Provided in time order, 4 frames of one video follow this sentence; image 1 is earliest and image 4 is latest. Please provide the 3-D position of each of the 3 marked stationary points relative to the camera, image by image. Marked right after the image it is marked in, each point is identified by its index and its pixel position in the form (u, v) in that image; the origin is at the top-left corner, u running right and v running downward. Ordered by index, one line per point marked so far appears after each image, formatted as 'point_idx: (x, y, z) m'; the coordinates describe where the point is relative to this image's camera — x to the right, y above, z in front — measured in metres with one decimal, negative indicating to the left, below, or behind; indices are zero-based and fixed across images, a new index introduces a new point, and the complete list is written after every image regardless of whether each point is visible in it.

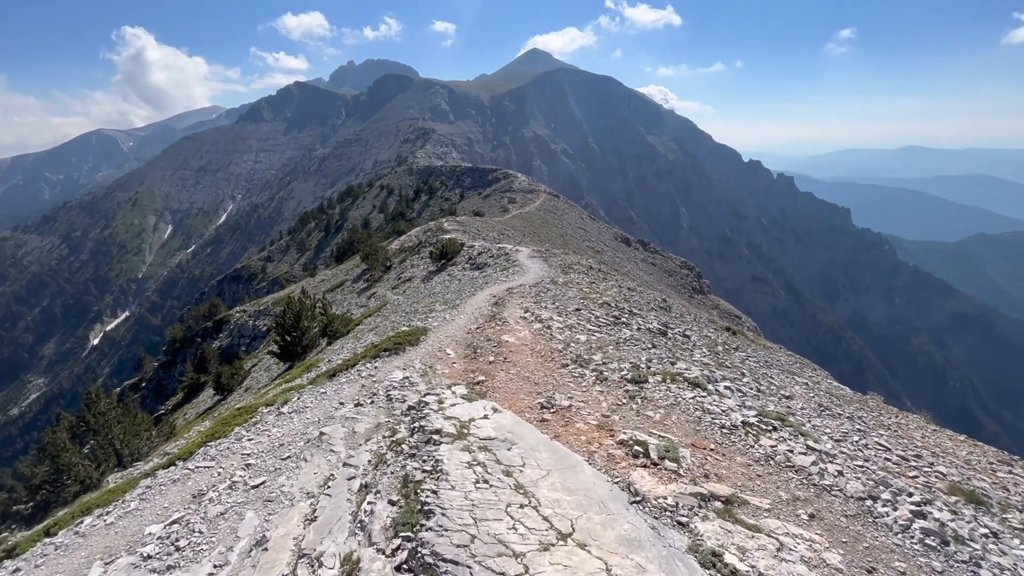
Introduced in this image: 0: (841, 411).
0: (+11.6, -4.3, +18.1) m
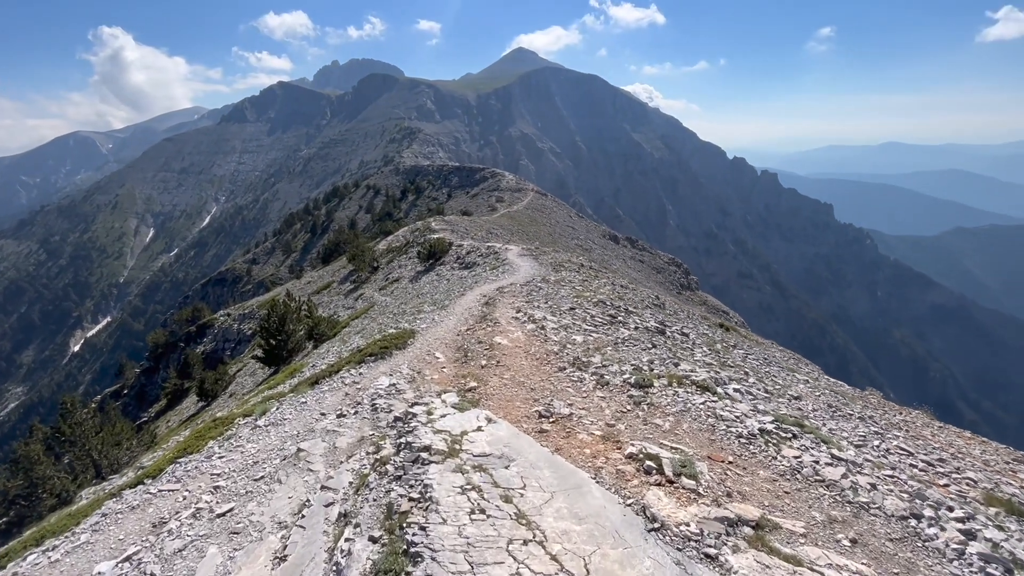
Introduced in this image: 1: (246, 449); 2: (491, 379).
0: (+11.4, -4.1, +17.2) m
1: (-8.0, -4.8, +15.3) m
2: (-0.6, -3.0, +16.9) m
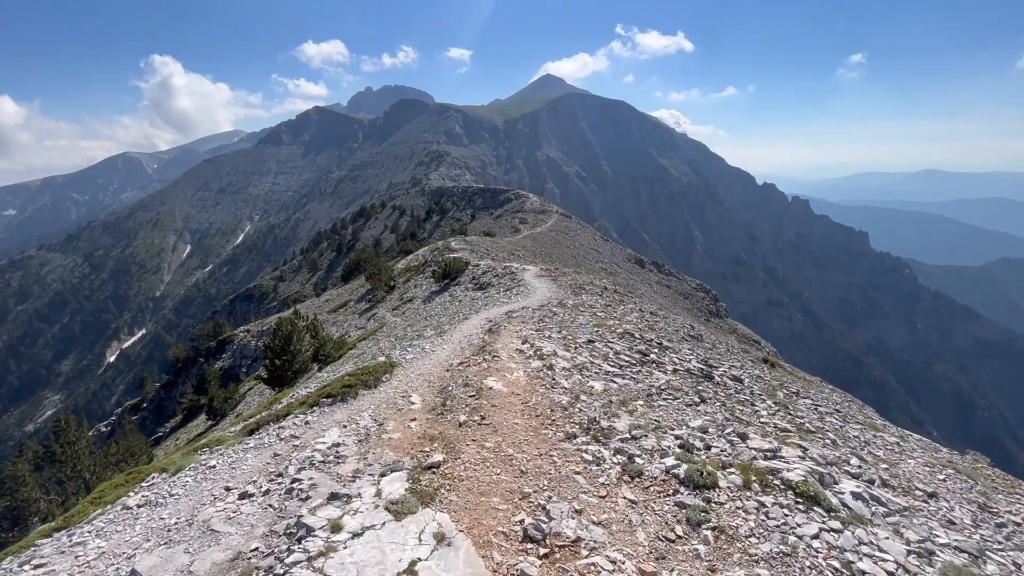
0: (+11.0, -5.0, +11.2) m
1: (-8.4, -5.2, +10.2) m
2: (-1.0, -3.6, +11.5) m
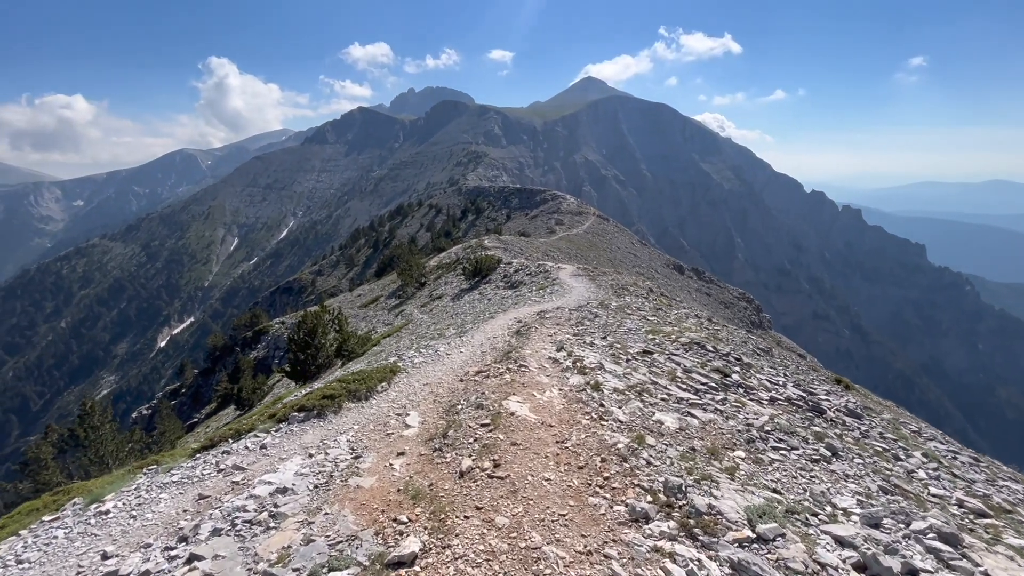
0: (+11.3, -5.1, +5.9) m
1: (-8.2, -4.6, +6.1) m
2: (-0.6, -3.3, +6.9) m
